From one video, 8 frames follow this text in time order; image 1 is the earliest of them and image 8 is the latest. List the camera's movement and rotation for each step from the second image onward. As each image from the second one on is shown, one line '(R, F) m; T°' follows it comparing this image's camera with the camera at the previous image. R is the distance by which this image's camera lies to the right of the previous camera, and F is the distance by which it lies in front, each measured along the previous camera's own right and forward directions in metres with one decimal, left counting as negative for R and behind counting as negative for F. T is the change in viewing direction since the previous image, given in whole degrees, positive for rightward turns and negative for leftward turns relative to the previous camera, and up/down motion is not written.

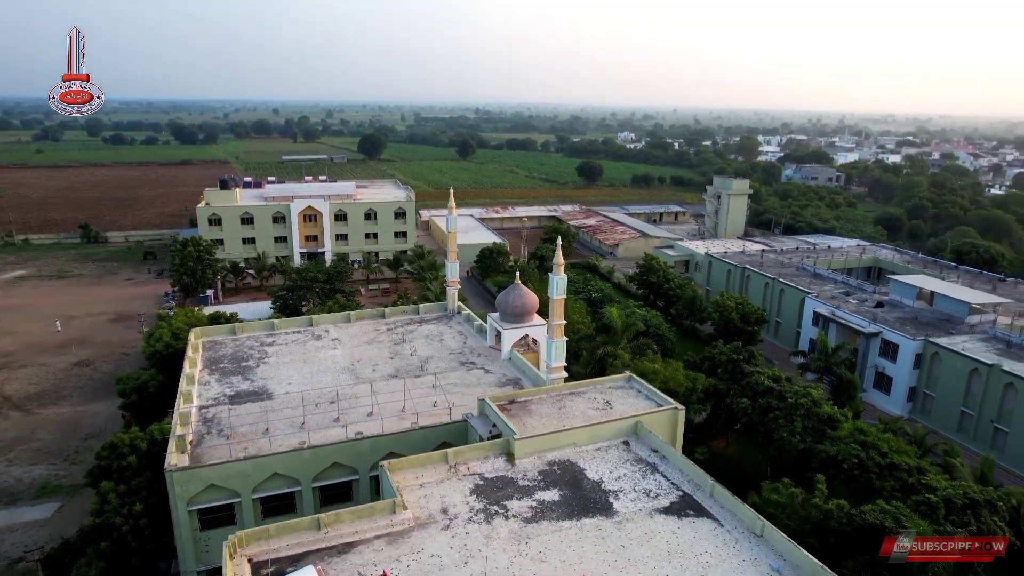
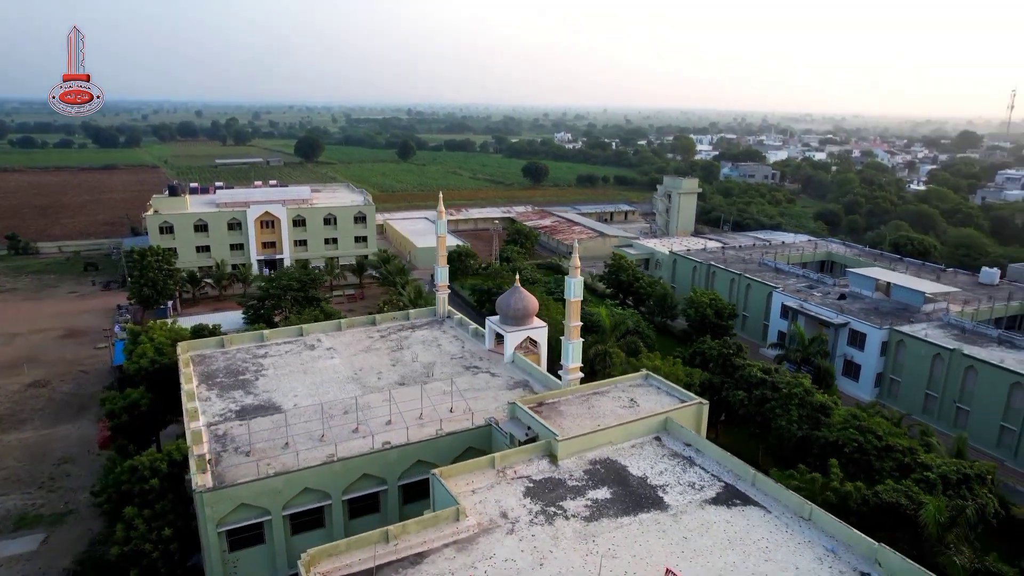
(-2.7, -0.1) m; +6°
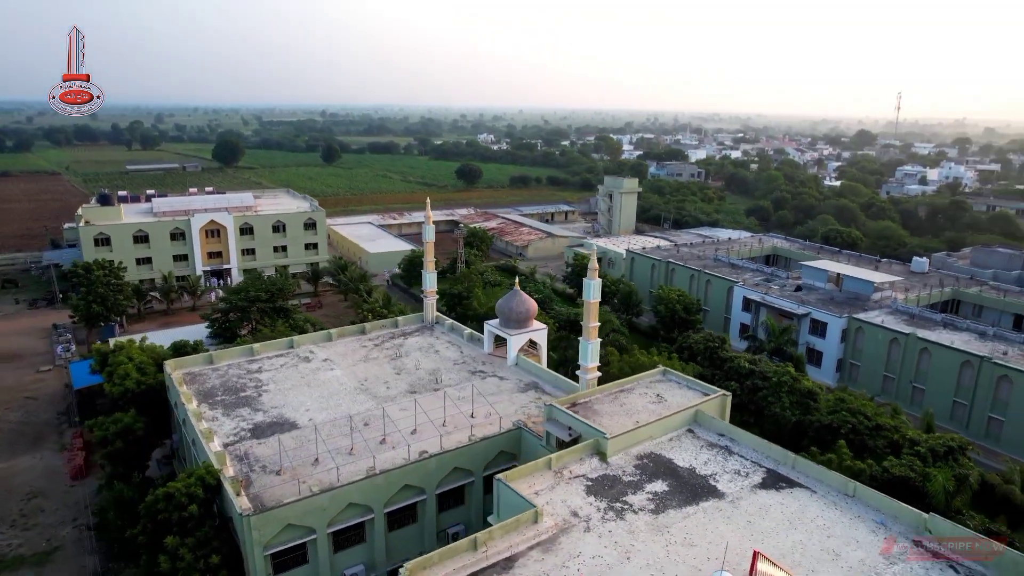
(-3.3, -0.1) m; +7°
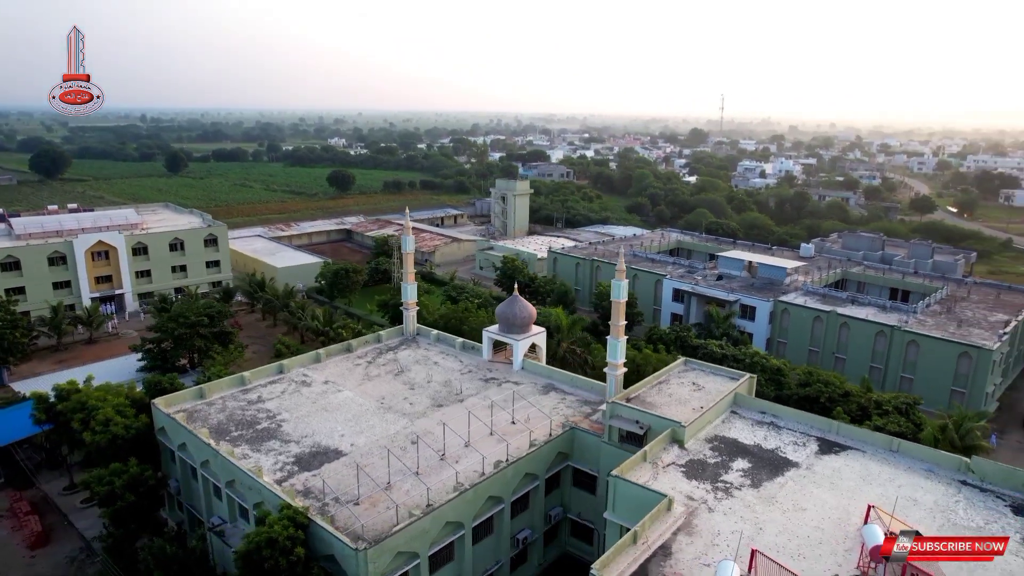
(-6.4, +0.2) m; +13°
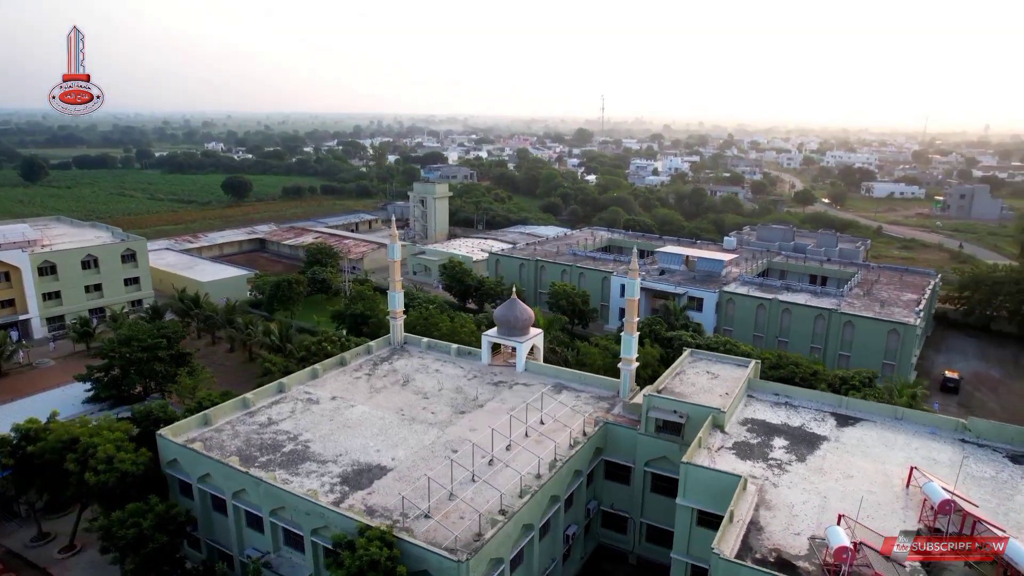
(-4.9, 0.0) m; +10°
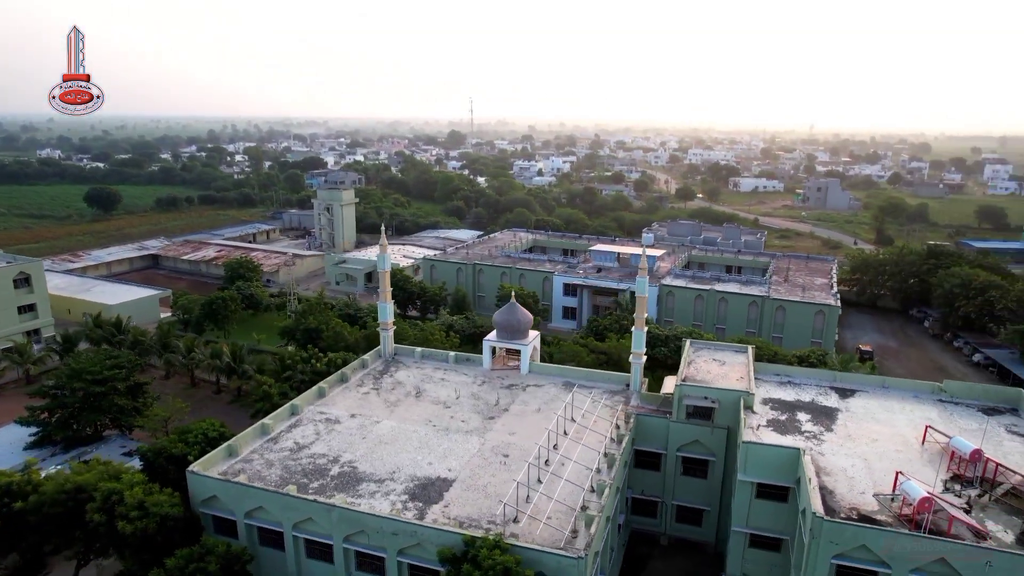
(-5.8, 0.0) m; +11°
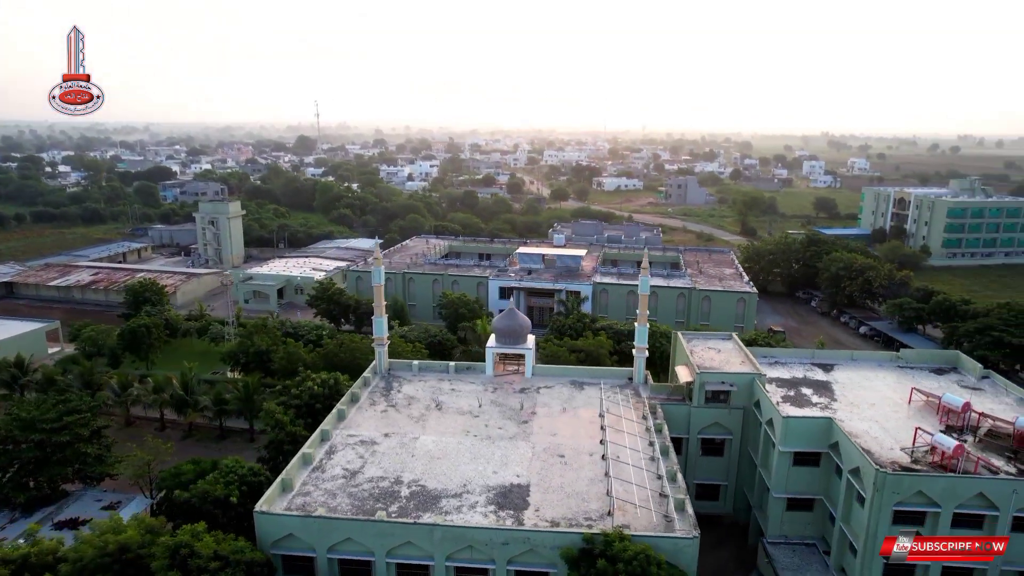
(-6.7, +0.1) m; +13°
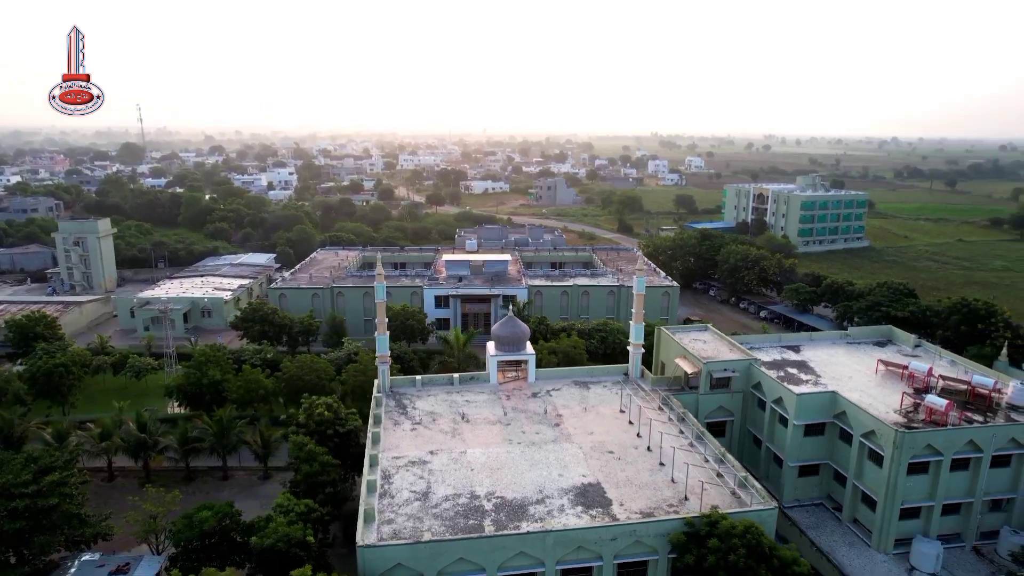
(-7.1, +0.2) m; +14°
